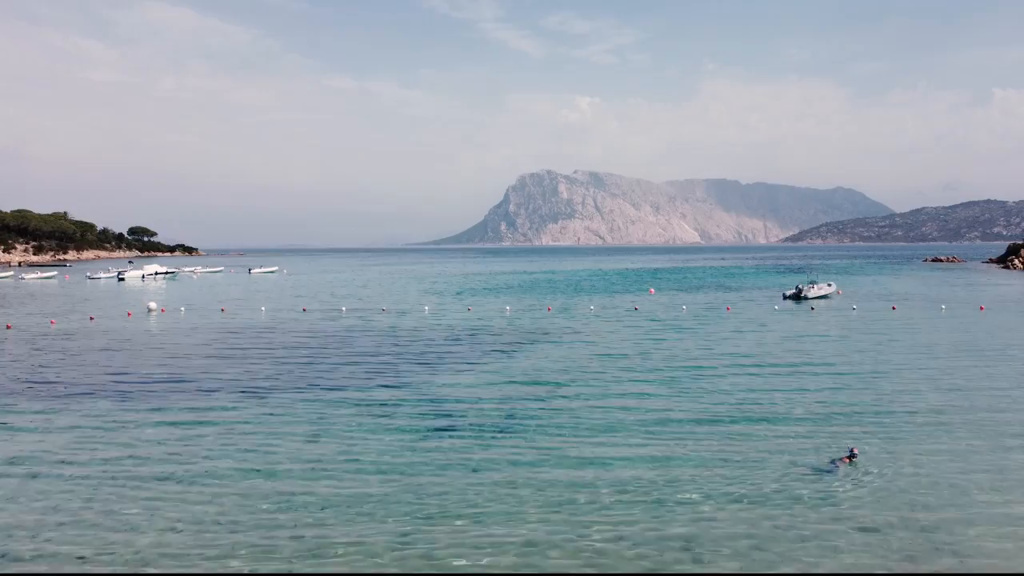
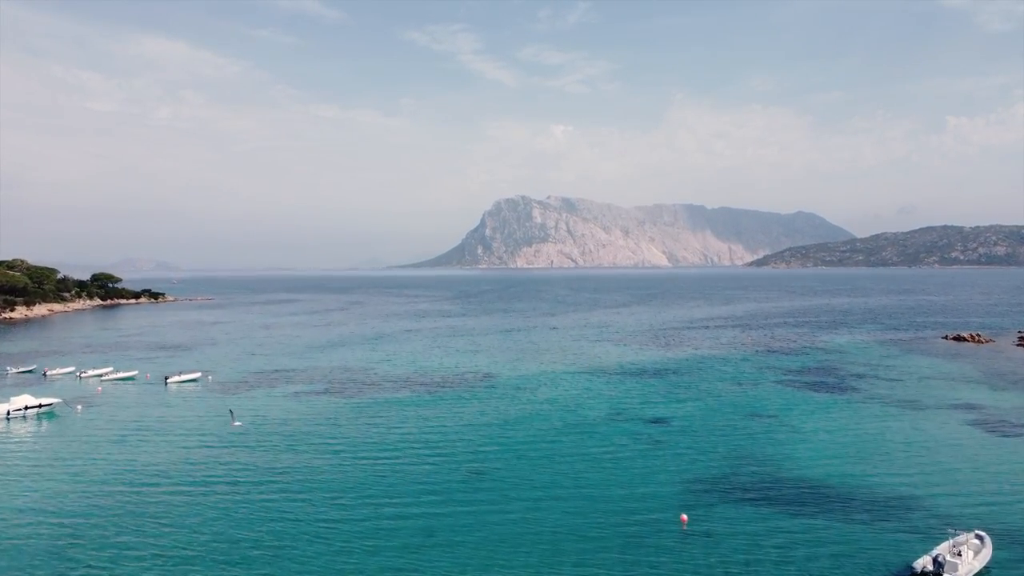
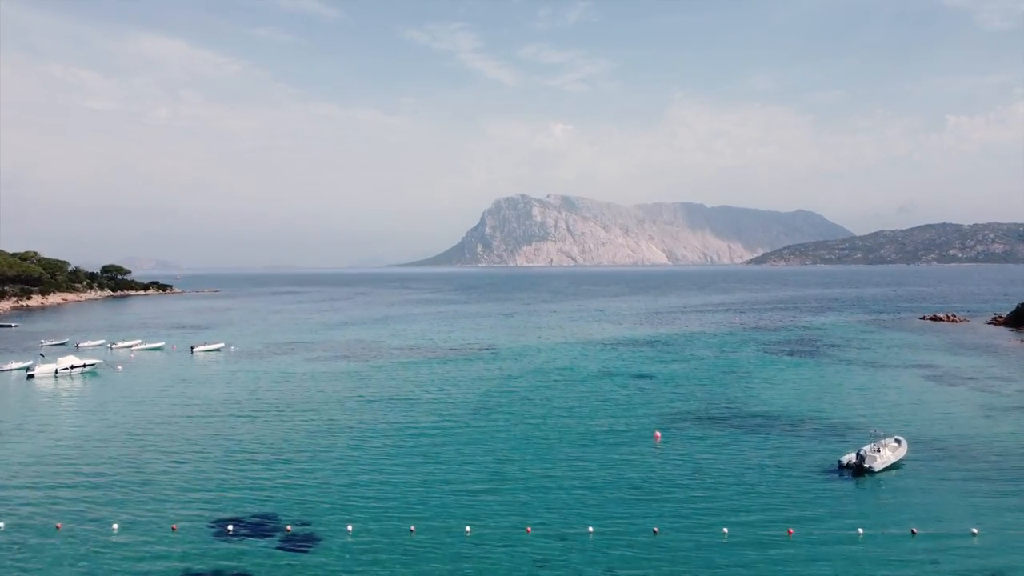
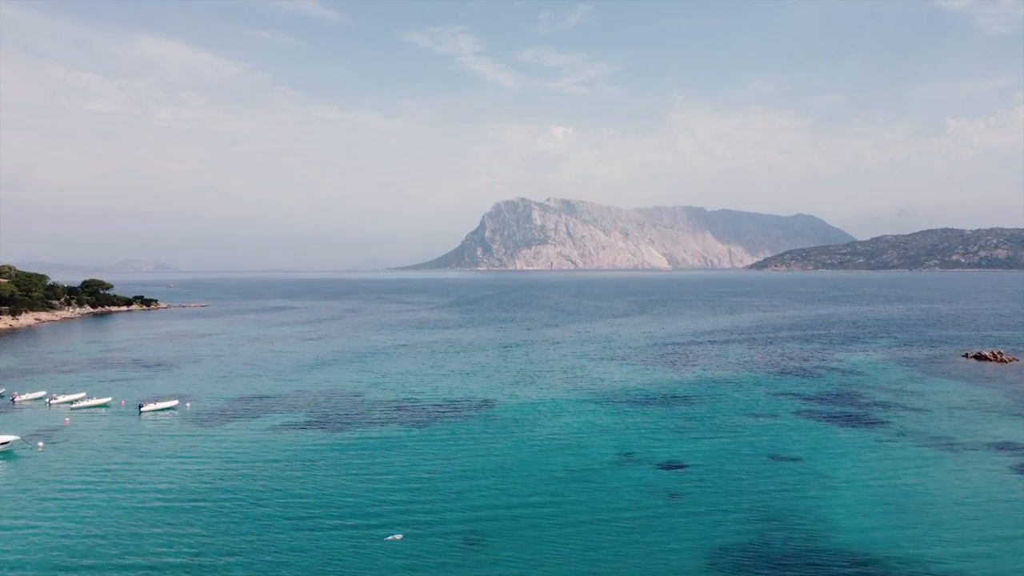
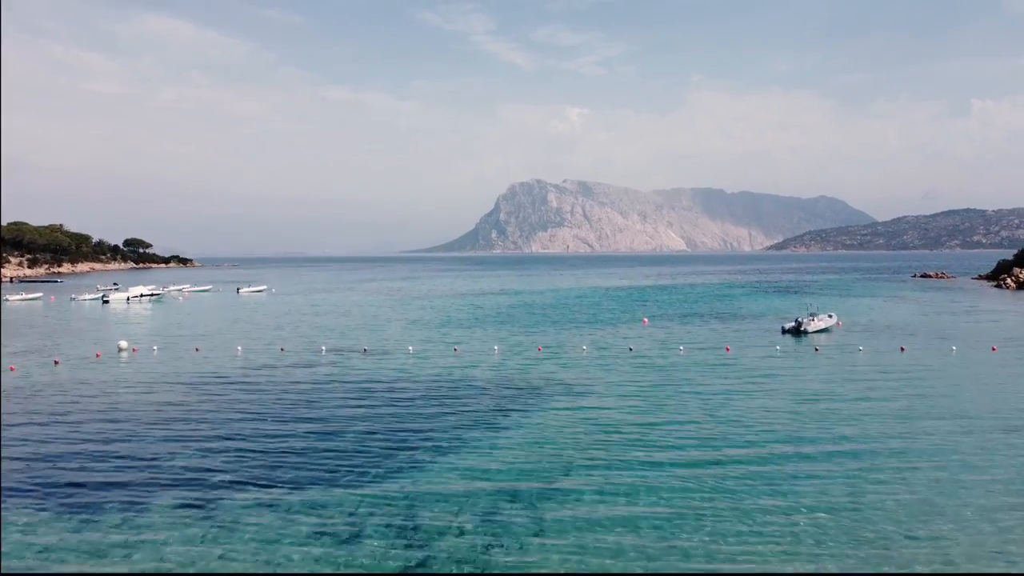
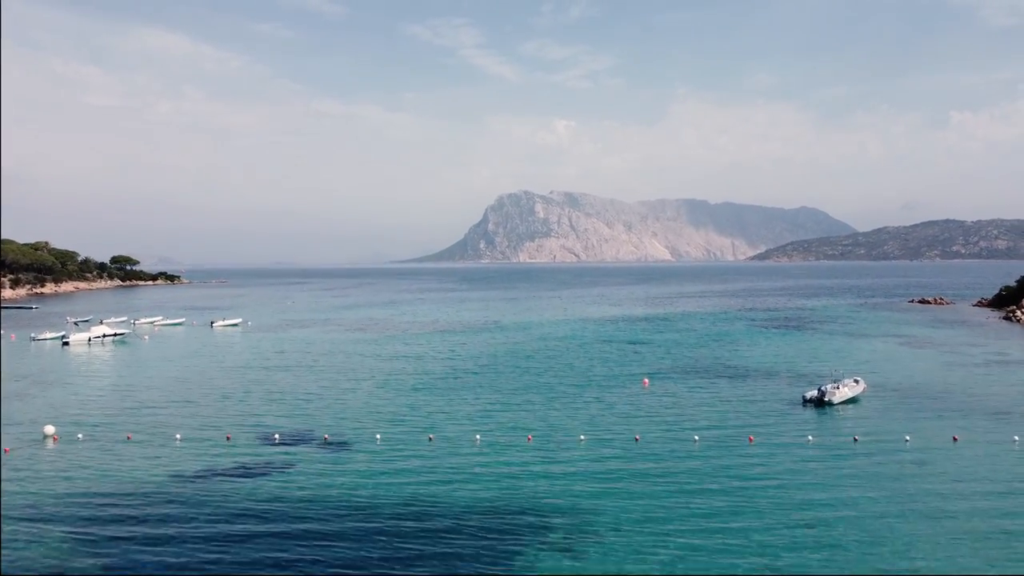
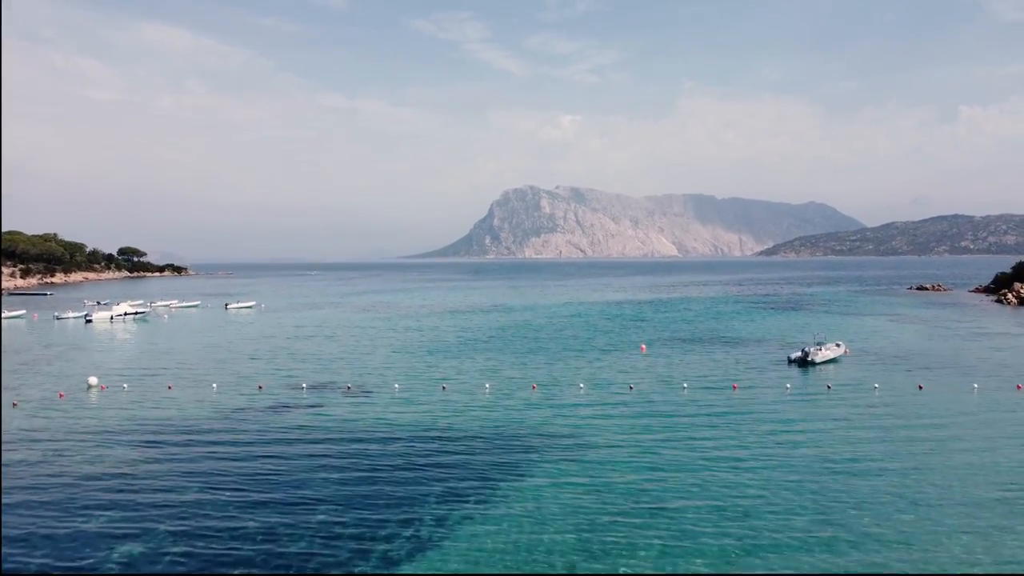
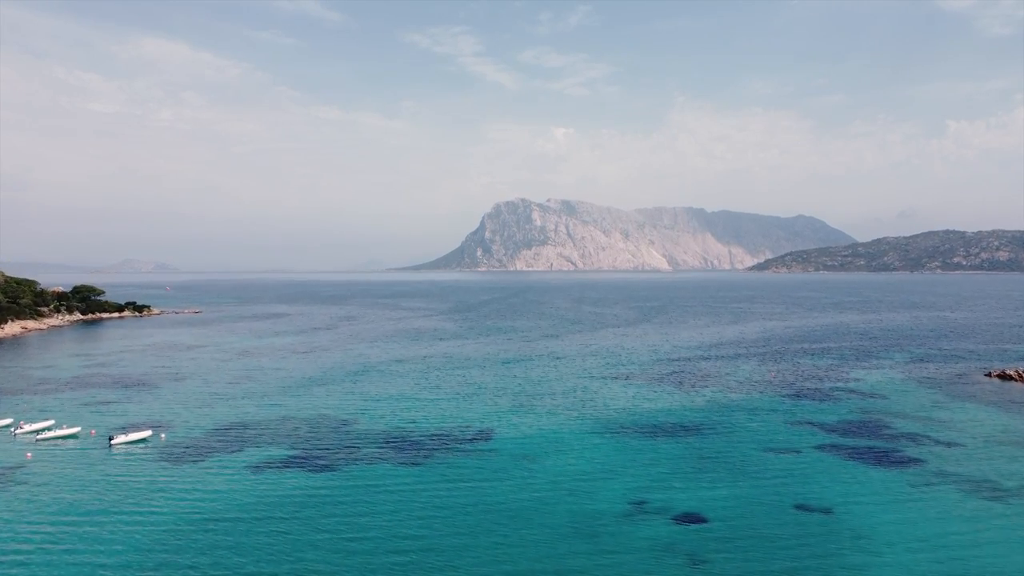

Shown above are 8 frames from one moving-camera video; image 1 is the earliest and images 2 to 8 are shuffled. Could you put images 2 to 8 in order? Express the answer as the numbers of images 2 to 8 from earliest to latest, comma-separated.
5, 7, 6, 3, 2, 4, 8
